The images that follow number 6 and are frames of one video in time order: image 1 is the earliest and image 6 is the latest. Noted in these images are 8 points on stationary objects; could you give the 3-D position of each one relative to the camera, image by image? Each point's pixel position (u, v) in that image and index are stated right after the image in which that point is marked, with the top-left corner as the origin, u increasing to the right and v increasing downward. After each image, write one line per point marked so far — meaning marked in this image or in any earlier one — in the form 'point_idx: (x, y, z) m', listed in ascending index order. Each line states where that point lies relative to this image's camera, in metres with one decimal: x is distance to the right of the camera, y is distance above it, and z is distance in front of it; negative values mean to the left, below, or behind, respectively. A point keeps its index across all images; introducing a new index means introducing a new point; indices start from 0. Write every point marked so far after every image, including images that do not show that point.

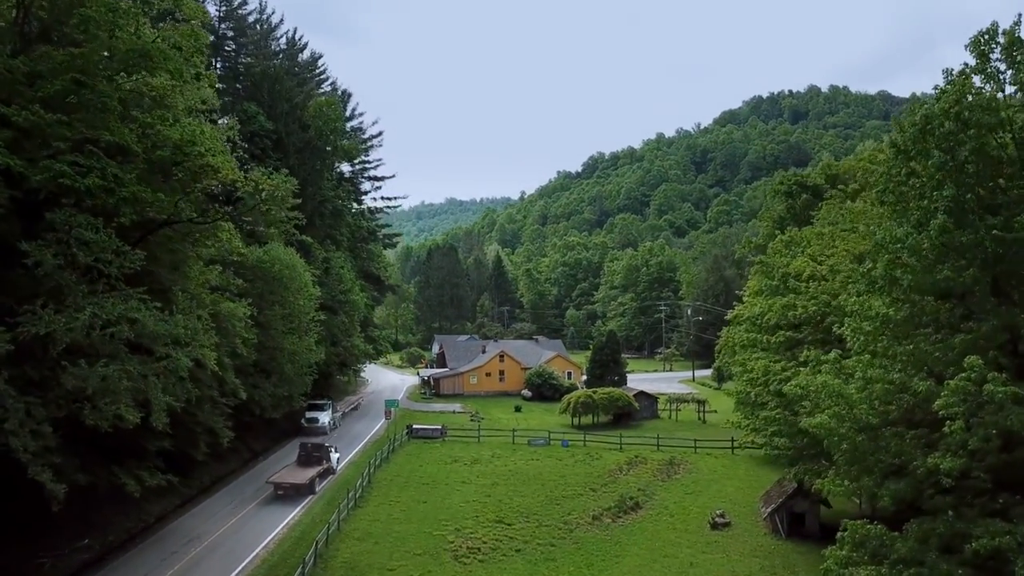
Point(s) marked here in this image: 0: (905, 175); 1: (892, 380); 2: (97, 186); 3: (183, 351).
0: (+8.0, +2.3, +14.1) m
1: (+7.5, -1.8, +13.7) m
2: (-10.1, +2.5, +17.1) m
3: (-8.9, -1.7, +19.0) m
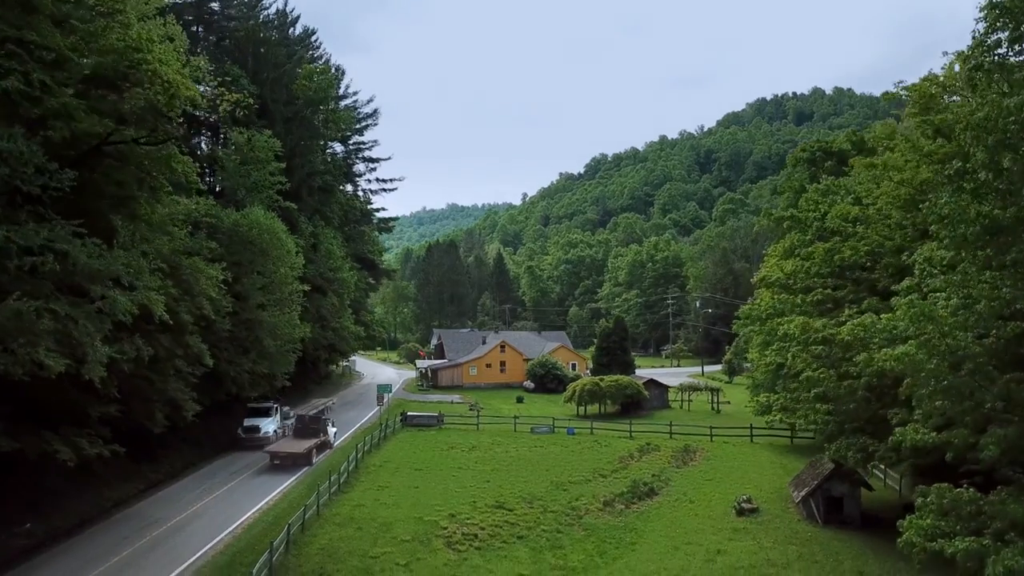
0: (+8.0, +3.9, +11.2) m
1: (+7.5, -0.2, +10.8) m
2: (-10.1, +4.1, +14.3) m
3: (-8.9, -0.1, +16.1) m
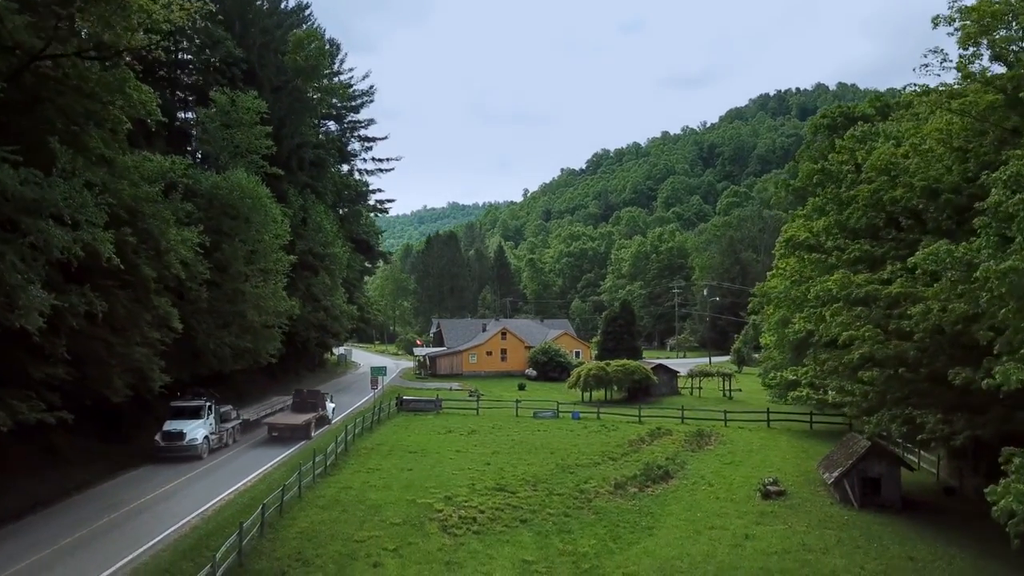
0: (+8.0, +5.2, +9.0) m
1: (+7.5, +1.1, +8.5) m
2: (-10.1, +5.3, +12.1) m
3: (-8.8, +1.1, +13.8) m
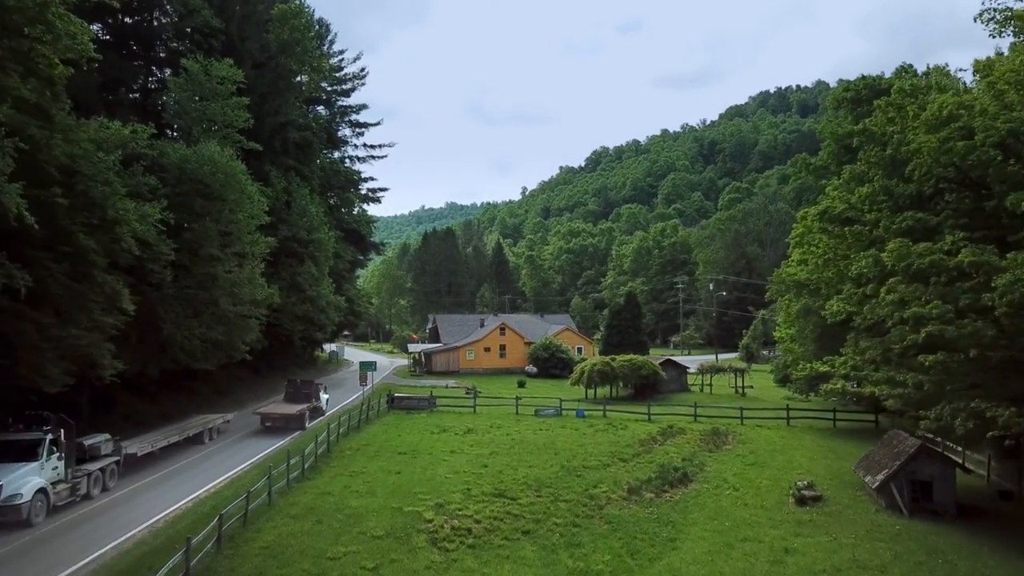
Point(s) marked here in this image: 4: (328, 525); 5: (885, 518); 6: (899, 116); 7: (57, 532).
0: (+8.1, +5.8, +6.4) m
1: (+7.6, +1.7, +5.9) m
2: (-10.1, +5.9, +9.4) m
3: (-8.8, +1.7, +11.2) m
4: (-4.5, -5.8, +17.0) m
5: (+9.6, -5.9, +18.1) m
6: (+10.6, +4.7, +19.4) m
7: (-10.2, -5.5, +15.7) m
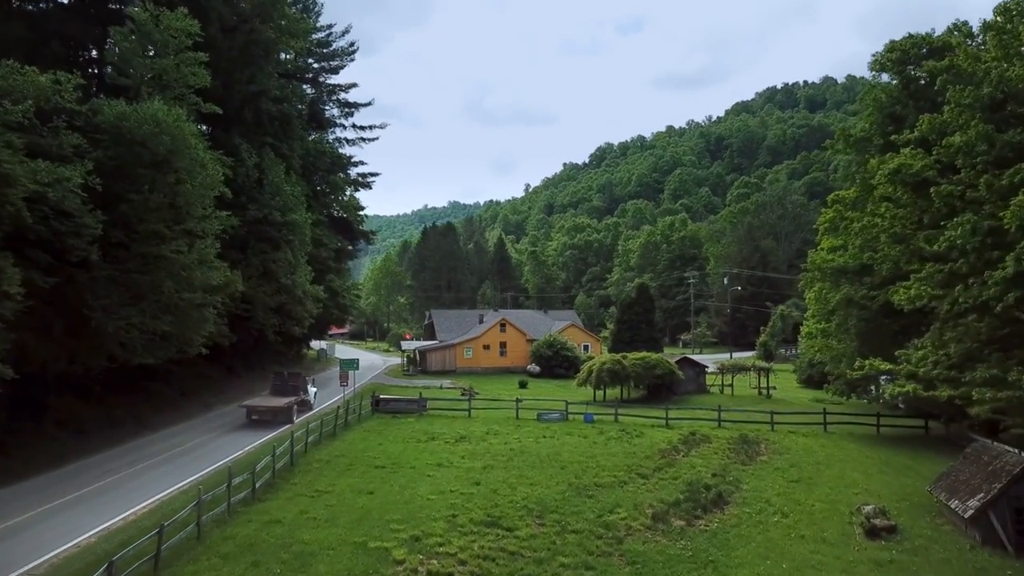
0: (+7.9, +6.3, +2.4) m
1: (+7.4, +2.2, +1.9) m
2: (-10.2, +6.4, +5.5) m
3: (-8.9, +2.2, +7.3) m
4: (-4.6, -5.2, +13.0) m
5: (+9.5, -5.4, +14.1) m
6: (+10.5, +5.2, +15.4) m
7: (-10.3, -5.0, +11.8) m
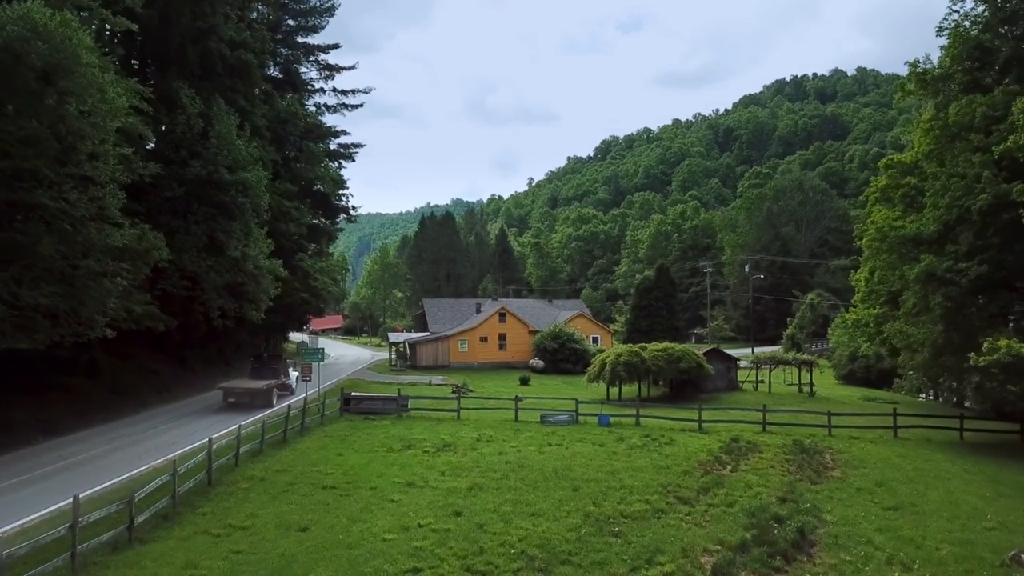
0: (+7.7, +7.3, -3.1) m
1: (+7.2, +3.1, -3.6) m
2: (-10.4, +7.3, +0.1) m
3: (-9.1, +3.1, +1.9) m
4: (-4.7, -4.3, +7.6) m
5: (+9.4, -4.5, +8.6) m
6: (+10.4, +6.1, +9.8) m
7: (-10.5, -4.1, +6.4) m
